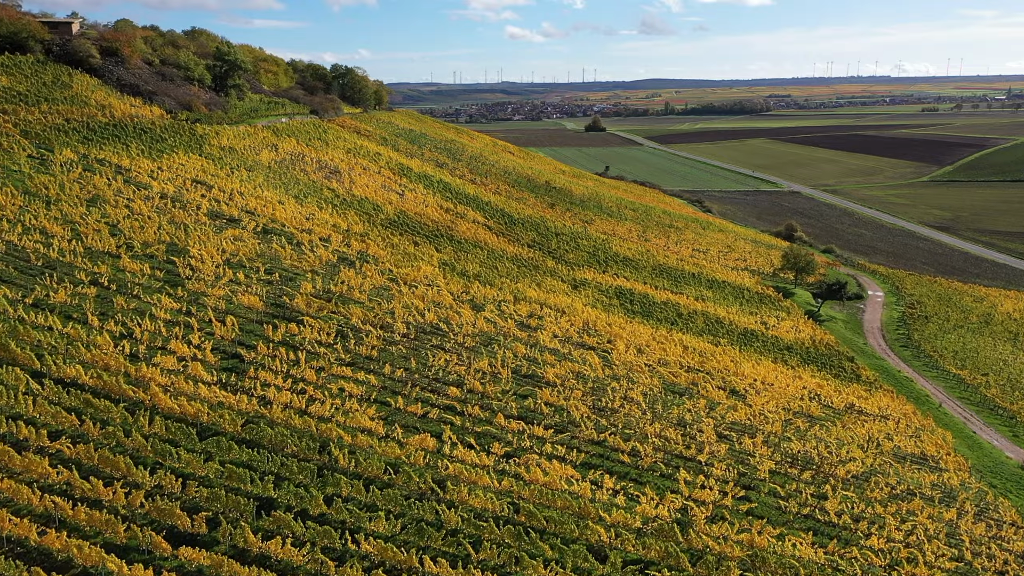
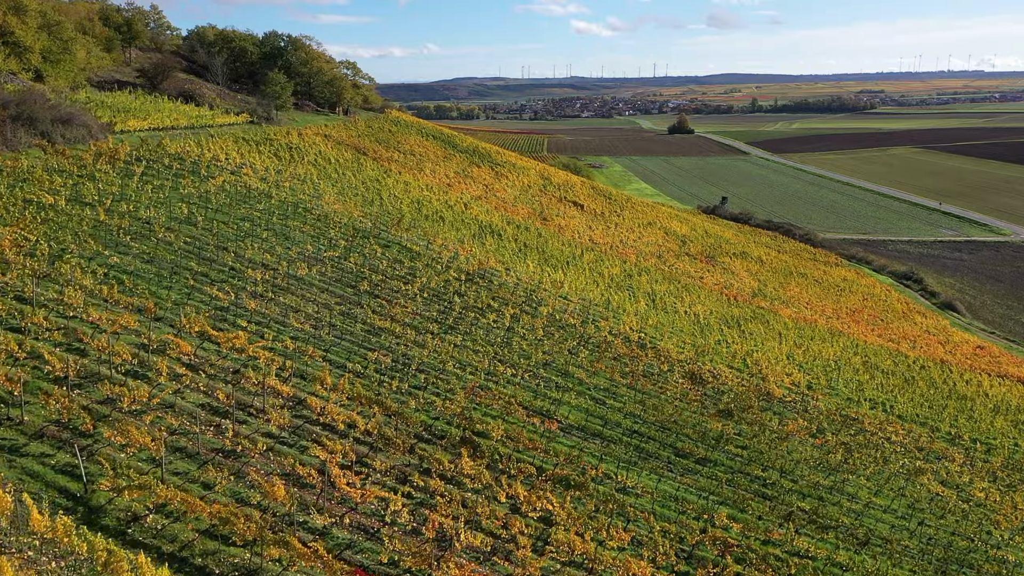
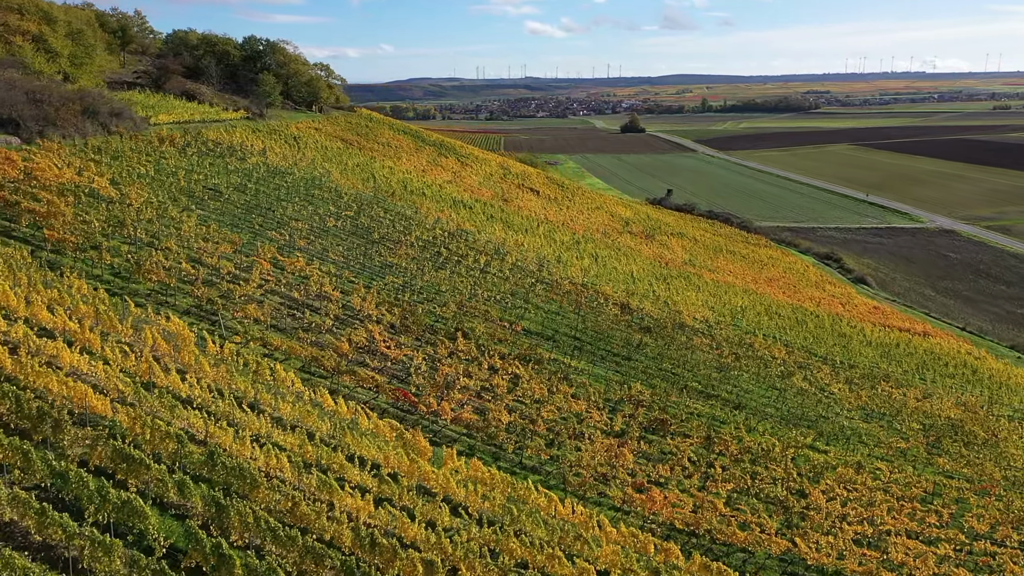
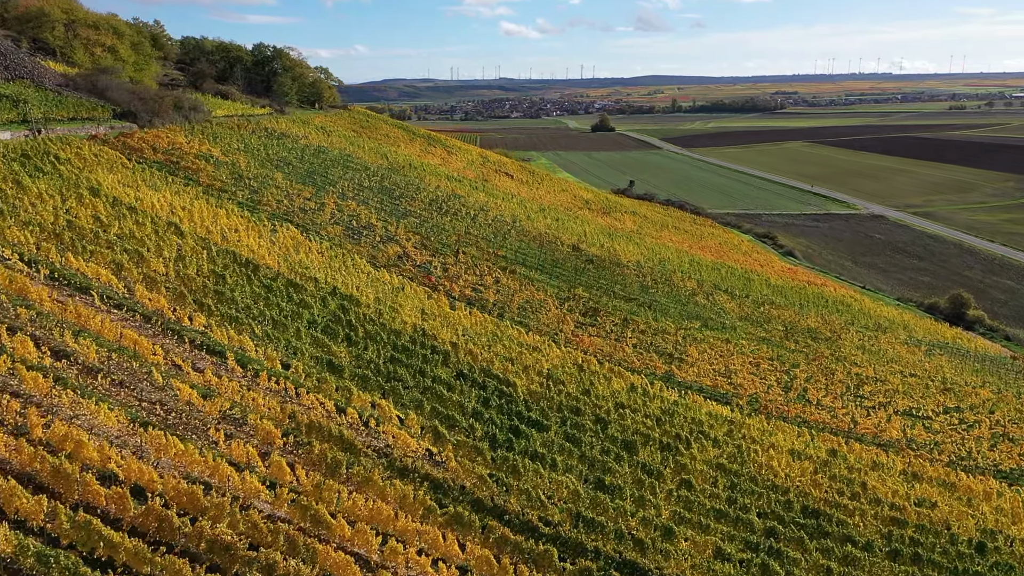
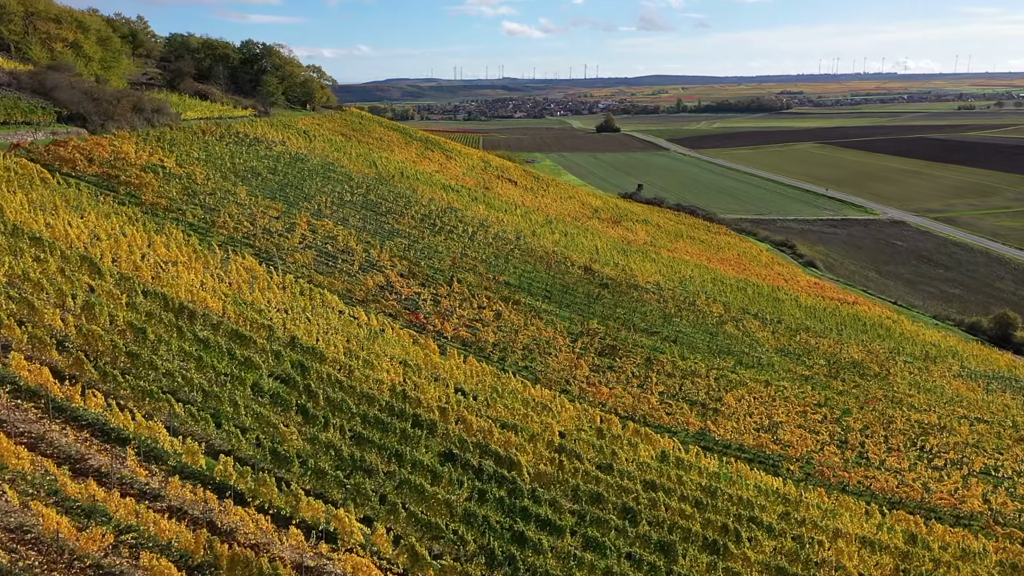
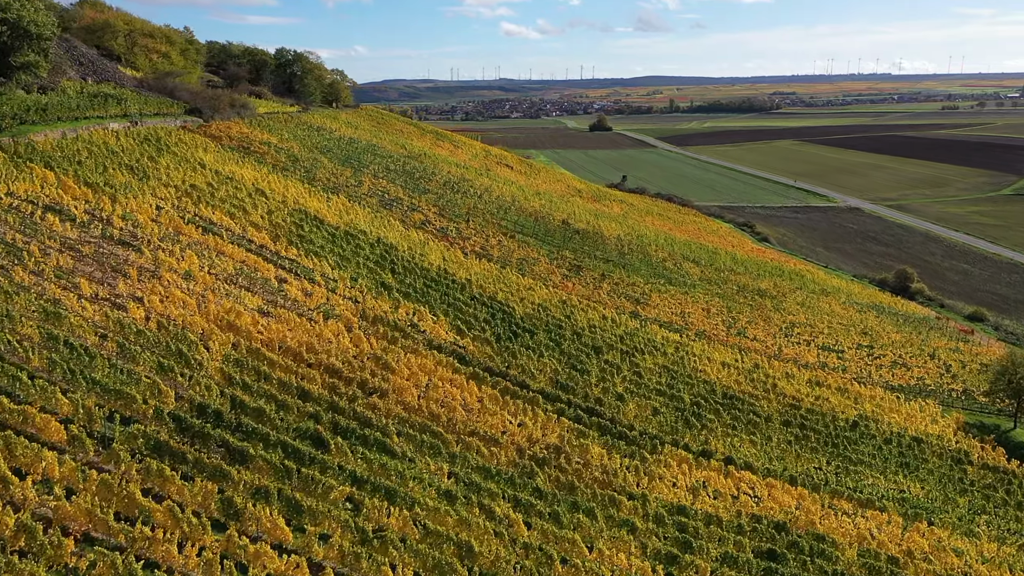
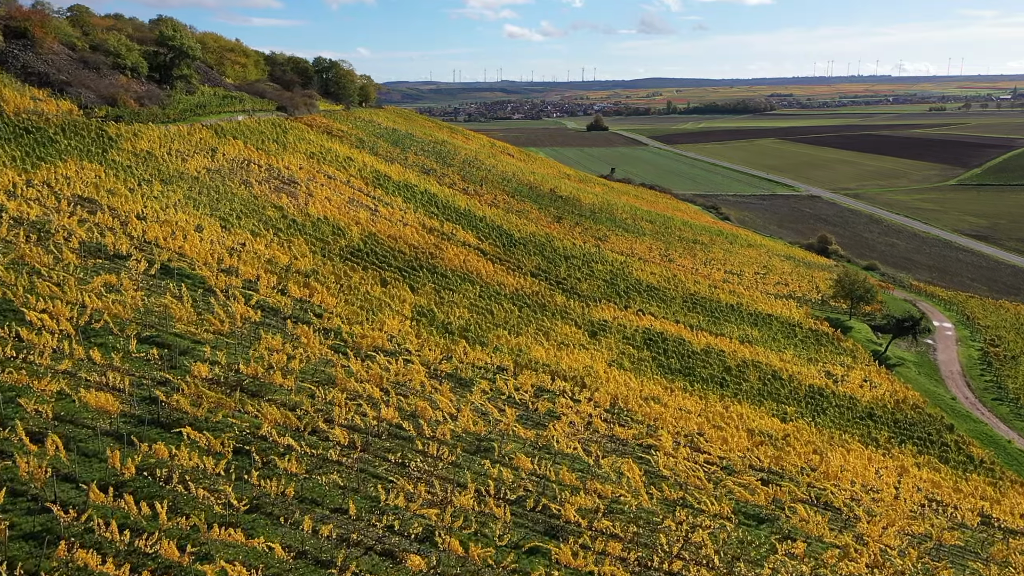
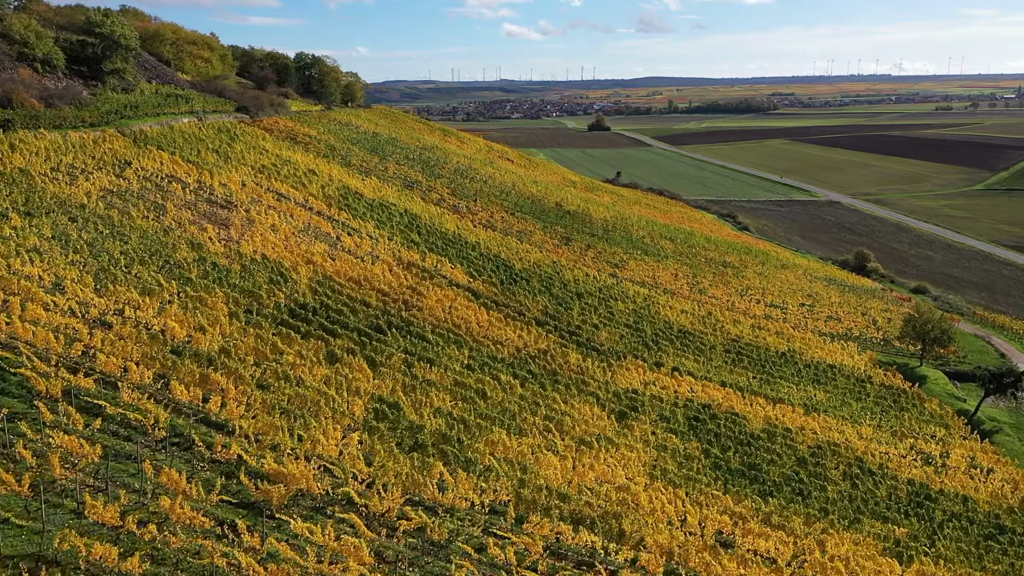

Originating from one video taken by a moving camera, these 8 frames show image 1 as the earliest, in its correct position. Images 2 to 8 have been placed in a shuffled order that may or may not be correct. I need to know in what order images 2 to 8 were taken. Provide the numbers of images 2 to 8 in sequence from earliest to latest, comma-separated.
7, 8, 6, 4, 5, 3, 2
